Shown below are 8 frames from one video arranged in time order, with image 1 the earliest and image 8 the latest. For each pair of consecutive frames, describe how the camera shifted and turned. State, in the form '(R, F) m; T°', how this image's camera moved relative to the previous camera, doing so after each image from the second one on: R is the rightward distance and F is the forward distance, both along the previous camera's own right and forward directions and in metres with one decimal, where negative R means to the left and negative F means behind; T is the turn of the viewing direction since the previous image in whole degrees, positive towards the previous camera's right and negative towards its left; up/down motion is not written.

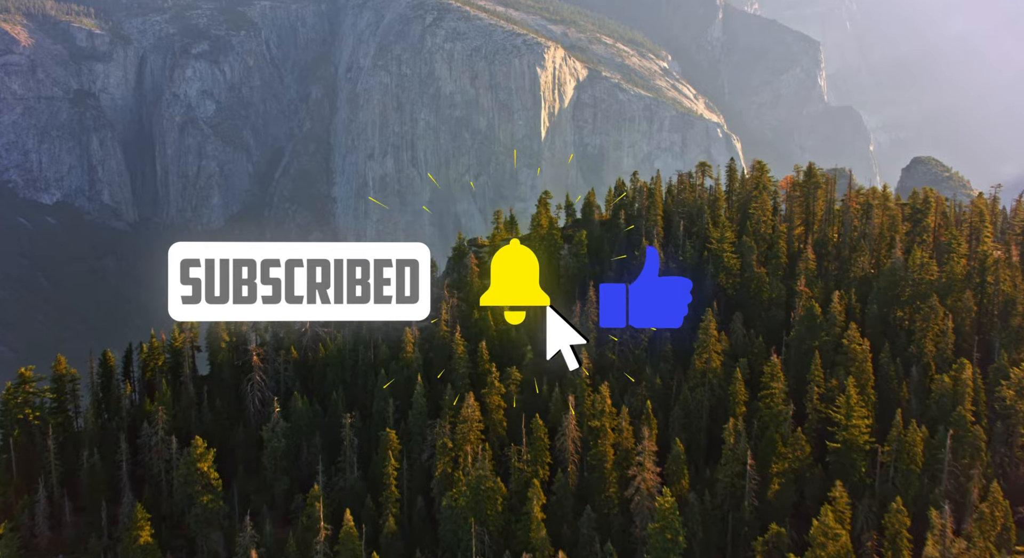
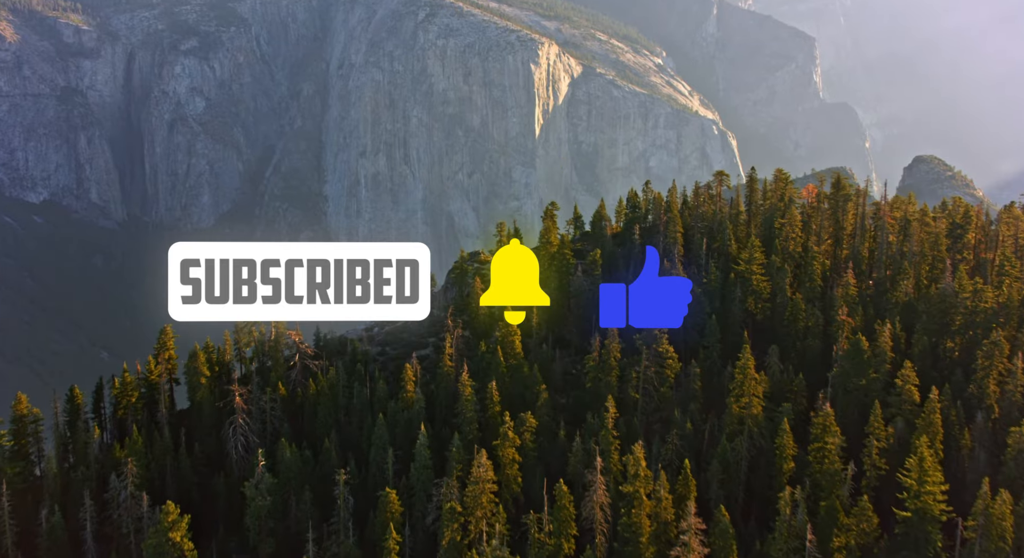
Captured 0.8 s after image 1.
(-0.5, +3.5) m; 0°
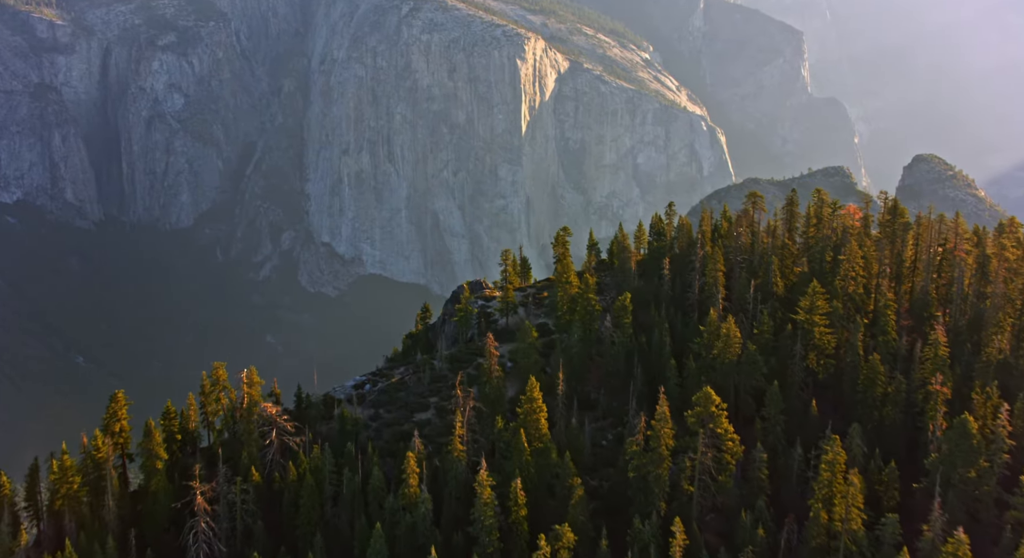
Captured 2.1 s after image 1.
(-0.9, +5.9) m; +1°
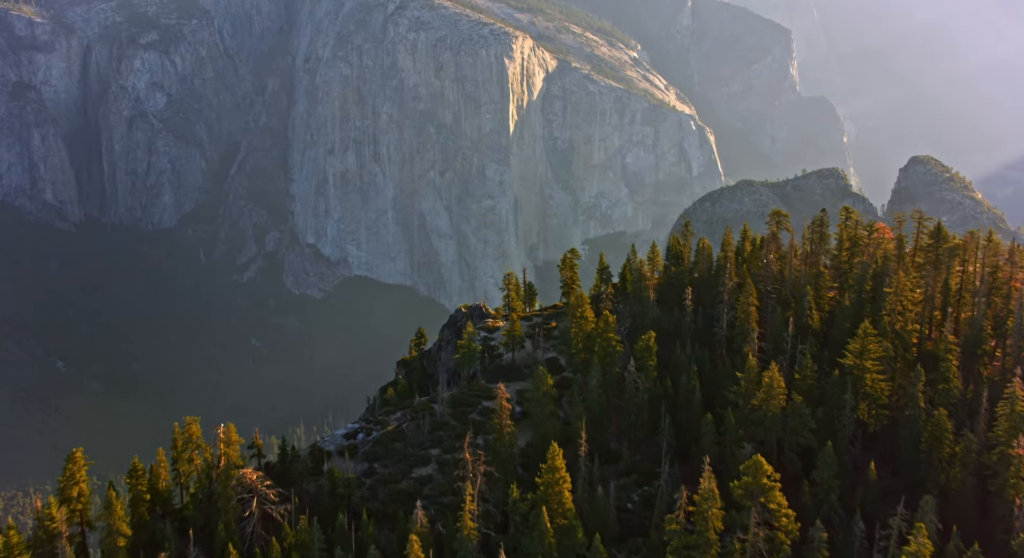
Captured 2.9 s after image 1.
(-0.6, +3.7) m; +1°
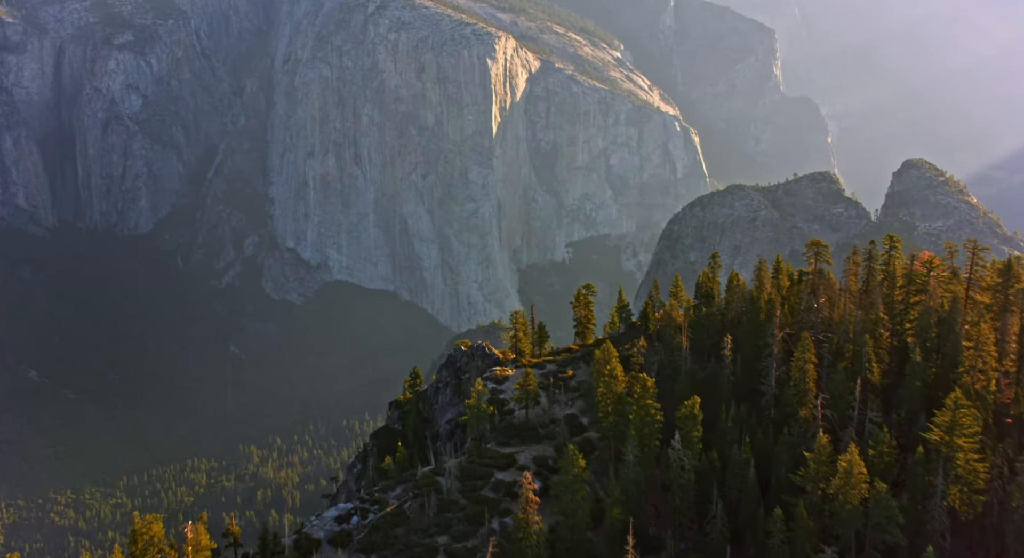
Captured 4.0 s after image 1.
(-0.8, +4.6) m; +1°
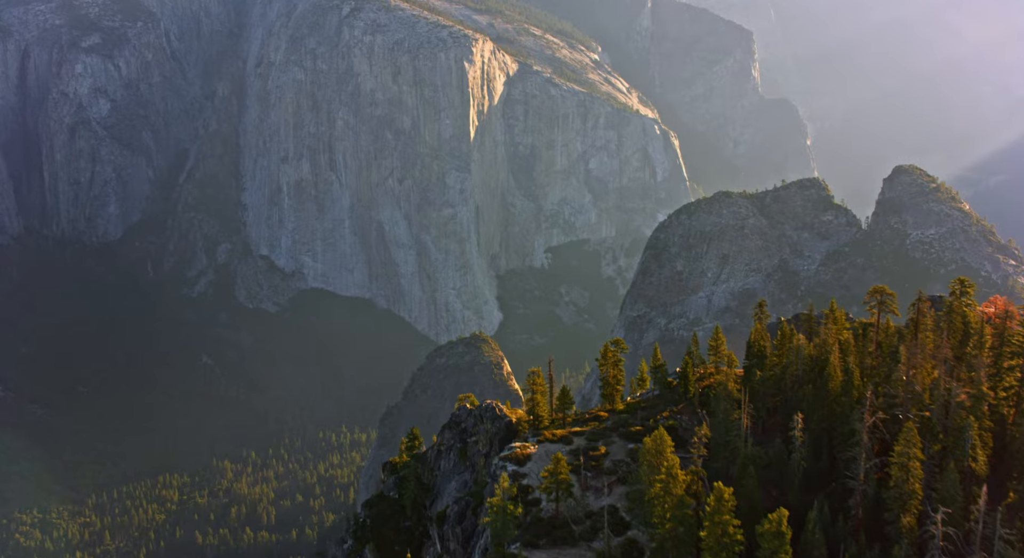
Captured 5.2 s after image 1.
(-1.2, +5.2) m; +1°
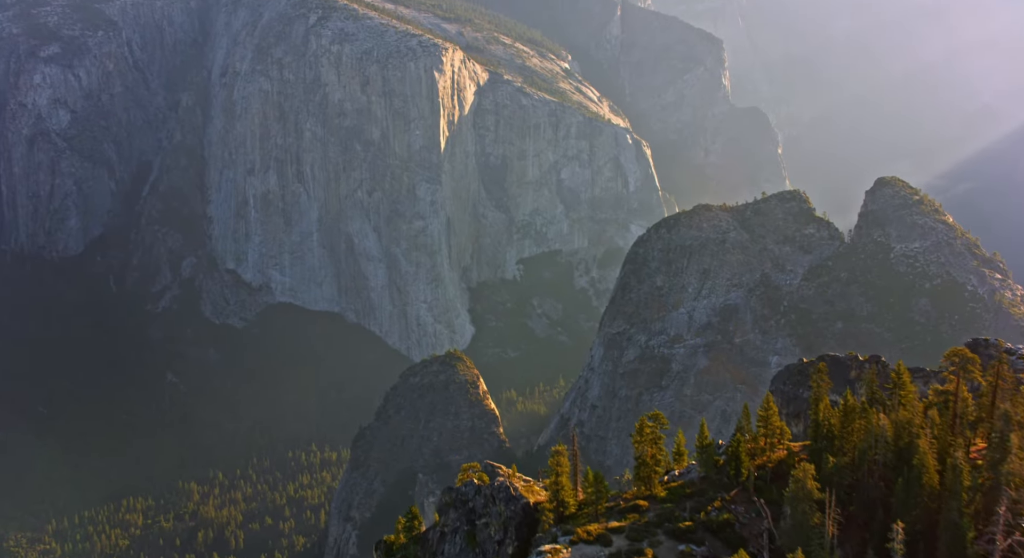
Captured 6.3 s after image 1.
(-1.2, +4.8) m; +2°
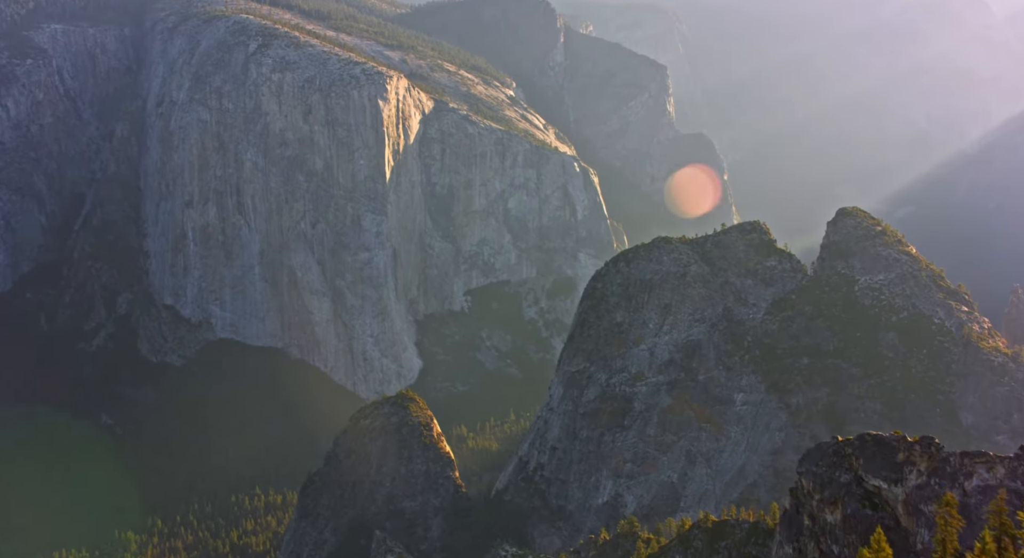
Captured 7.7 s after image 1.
(-1.9, +6.4) m; +3°
